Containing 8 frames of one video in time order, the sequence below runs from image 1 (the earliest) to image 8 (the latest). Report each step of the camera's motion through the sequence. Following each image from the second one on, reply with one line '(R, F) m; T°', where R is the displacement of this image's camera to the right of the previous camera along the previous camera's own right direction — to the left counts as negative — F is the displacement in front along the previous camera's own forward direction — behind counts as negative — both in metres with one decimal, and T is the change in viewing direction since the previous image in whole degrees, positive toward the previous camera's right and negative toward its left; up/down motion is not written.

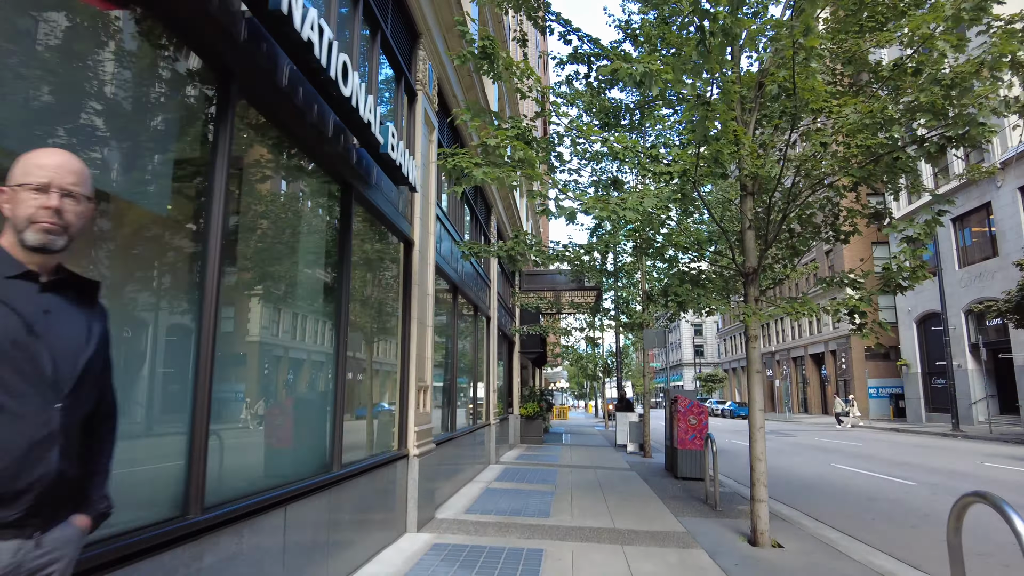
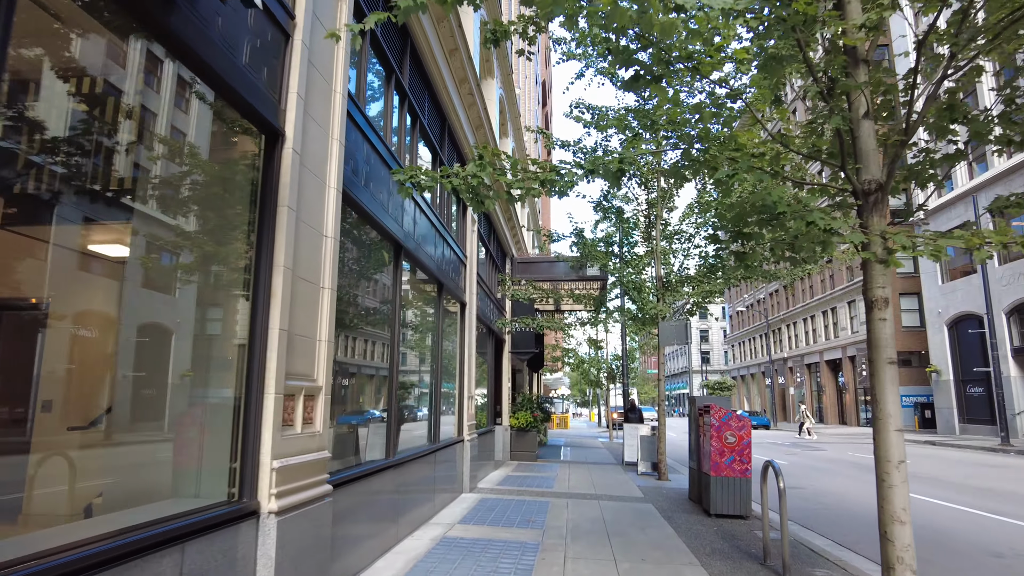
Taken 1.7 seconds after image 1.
(+0.4, +3.0) m; 0°
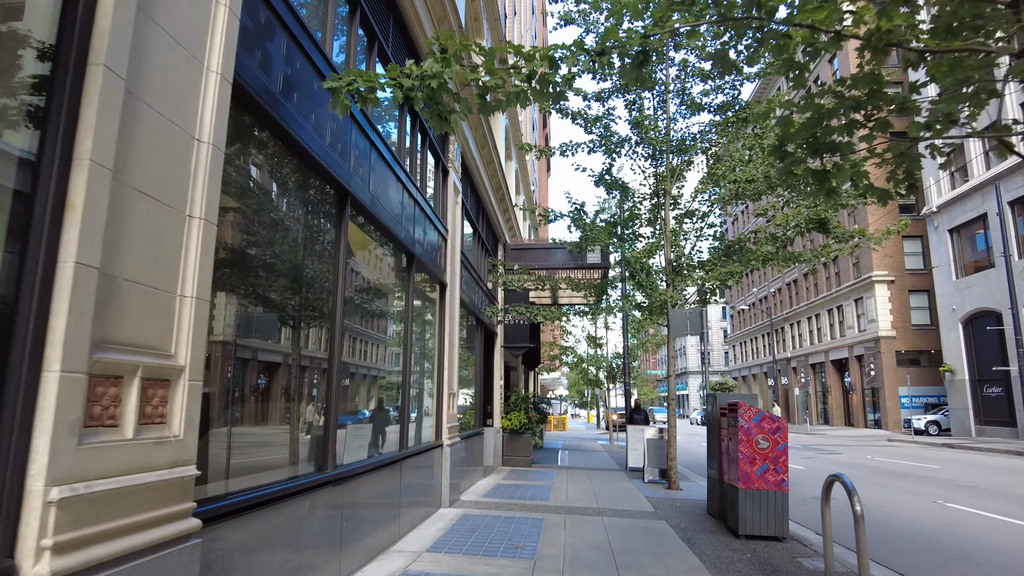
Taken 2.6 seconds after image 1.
(+0.1, +1.5) m; 0°
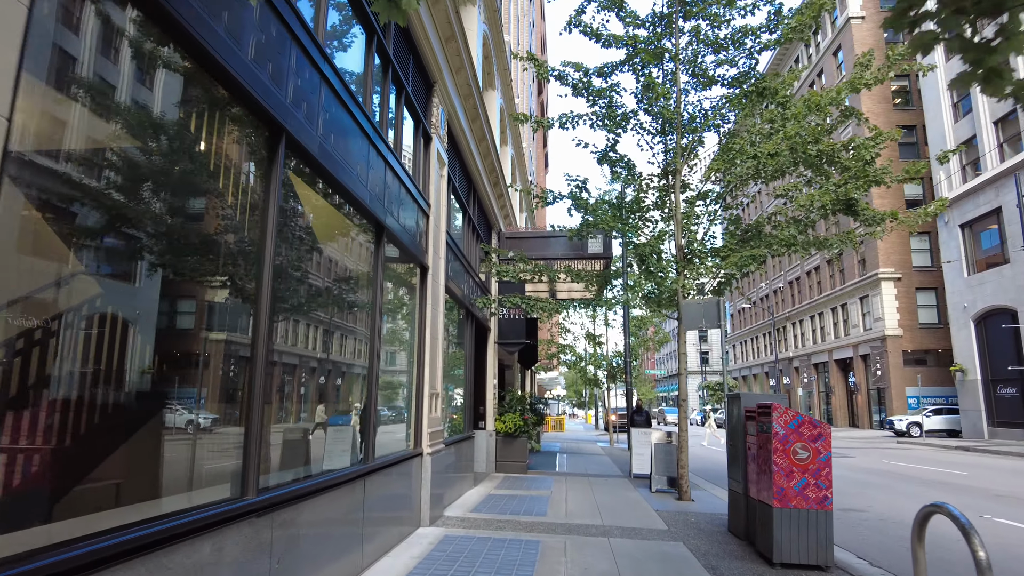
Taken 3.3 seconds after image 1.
(+0.1, +1.2) m; 0°
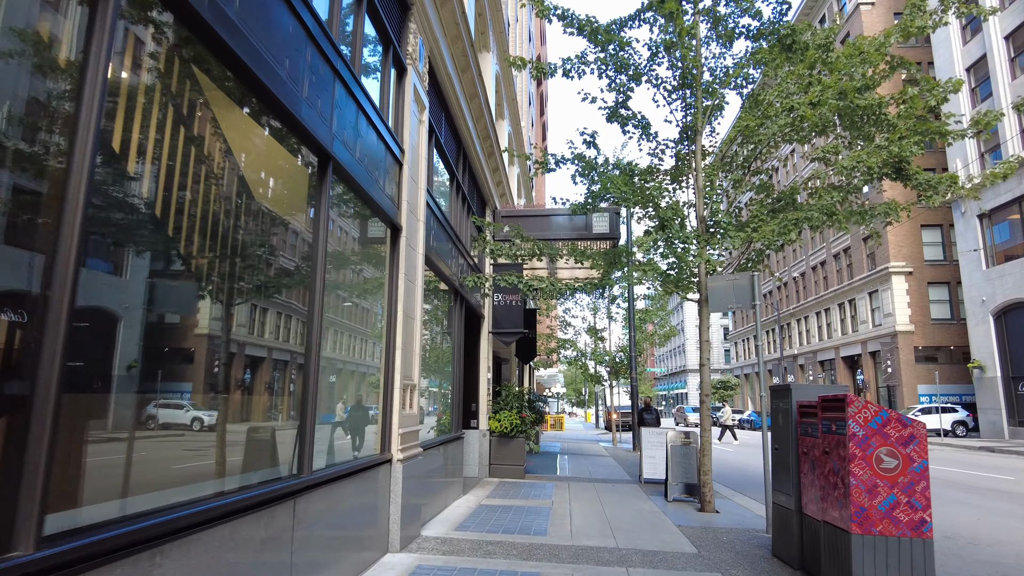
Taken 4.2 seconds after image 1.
(+0.1, +1.5) m; 0°
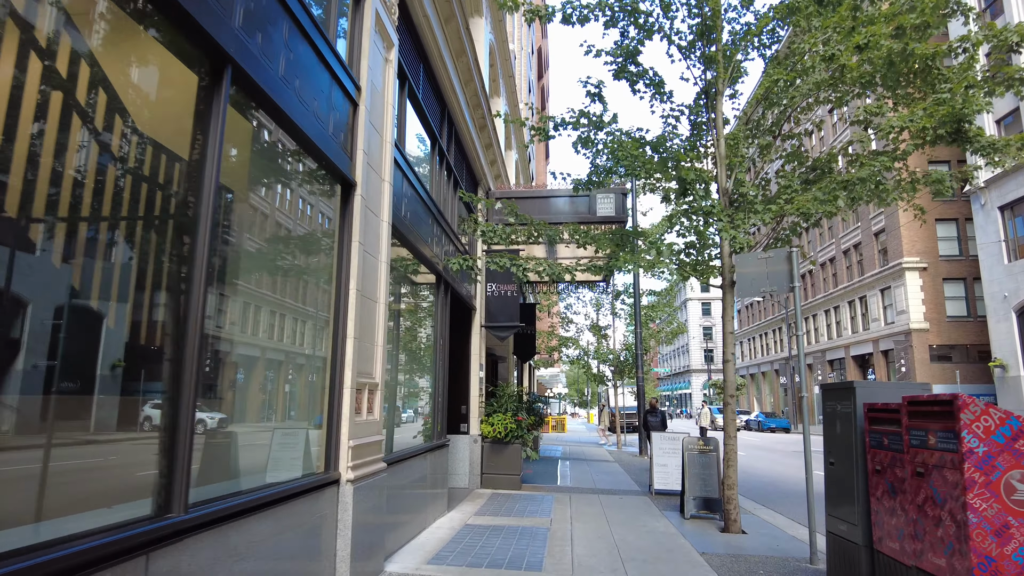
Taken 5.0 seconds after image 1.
(+0.1, +1.4) m; 0°
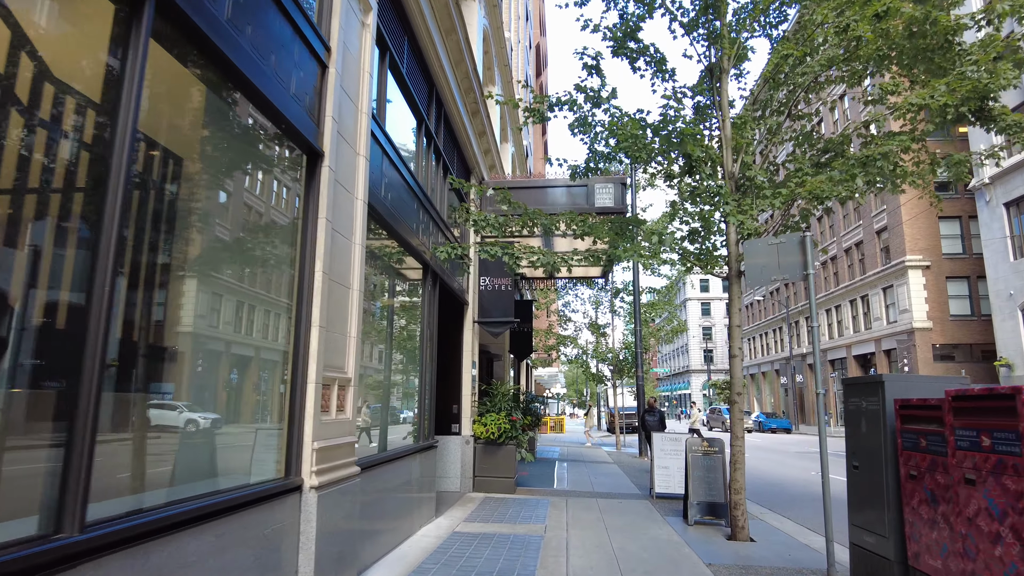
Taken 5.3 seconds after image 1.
(+0.1, +0.5) m; 0°
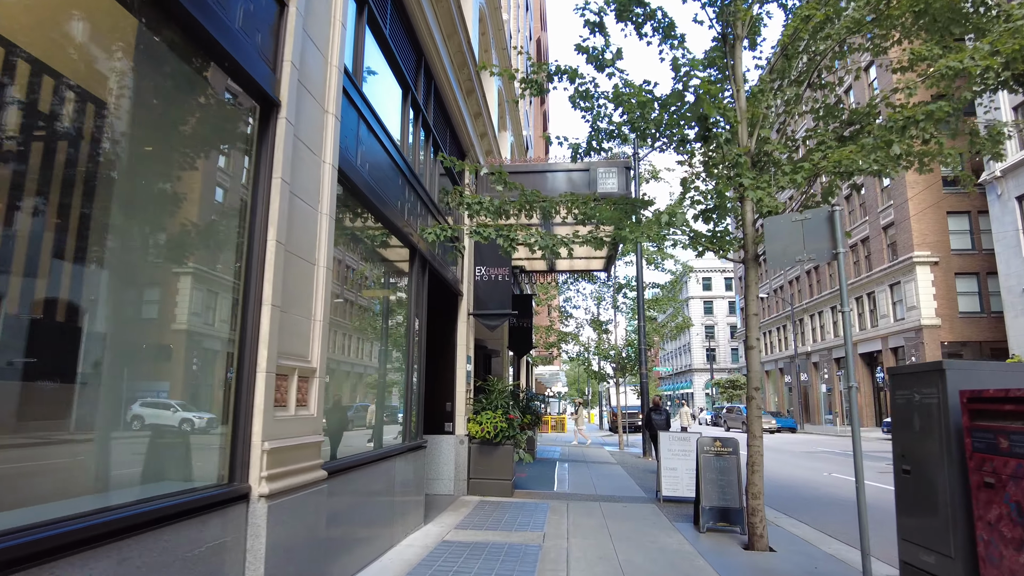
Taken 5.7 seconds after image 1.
(+0.1, +0.7) m; 0°
